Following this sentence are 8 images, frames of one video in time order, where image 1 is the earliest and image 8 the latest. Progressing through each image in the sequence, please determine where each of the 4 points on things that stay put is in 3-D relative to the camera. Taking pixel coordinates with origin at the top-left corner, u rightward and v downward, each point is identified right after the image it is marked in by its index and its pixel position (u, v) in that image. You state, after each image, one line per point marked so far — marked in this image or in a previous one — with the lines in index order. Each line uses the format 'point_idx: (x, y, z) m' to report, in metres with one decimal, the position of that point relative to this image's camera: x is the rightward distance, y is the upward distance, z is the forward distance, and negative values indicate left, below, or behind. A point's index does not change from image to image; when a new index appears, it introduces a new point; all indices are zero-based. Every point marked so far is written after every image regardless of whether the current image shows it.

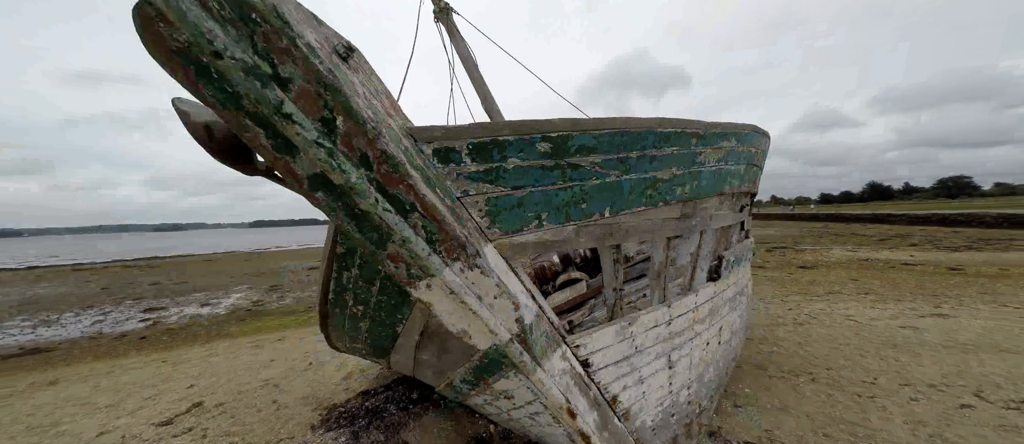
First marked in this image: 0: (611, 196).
0: (+0.5, +0.1, +1.6) m
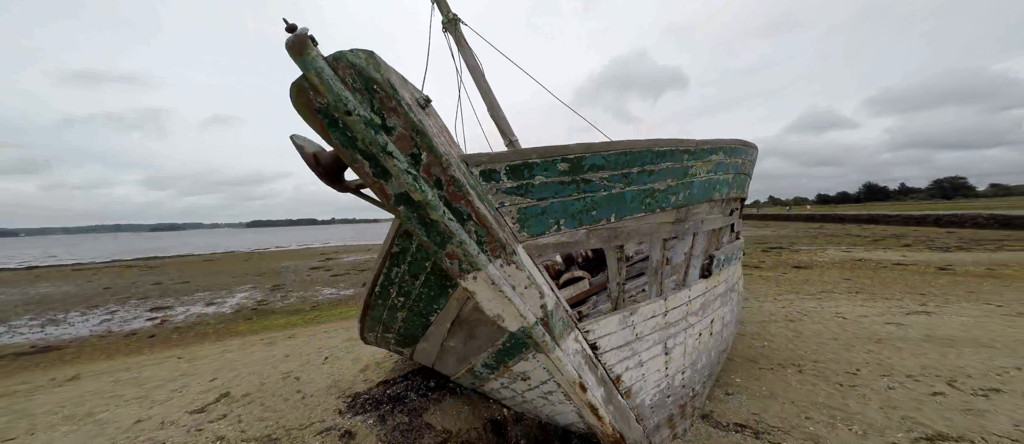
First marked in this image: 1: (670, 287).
0: (+0.6, +0.1, +1.9) m
1: (+1.2, -0.5, +2.5) m
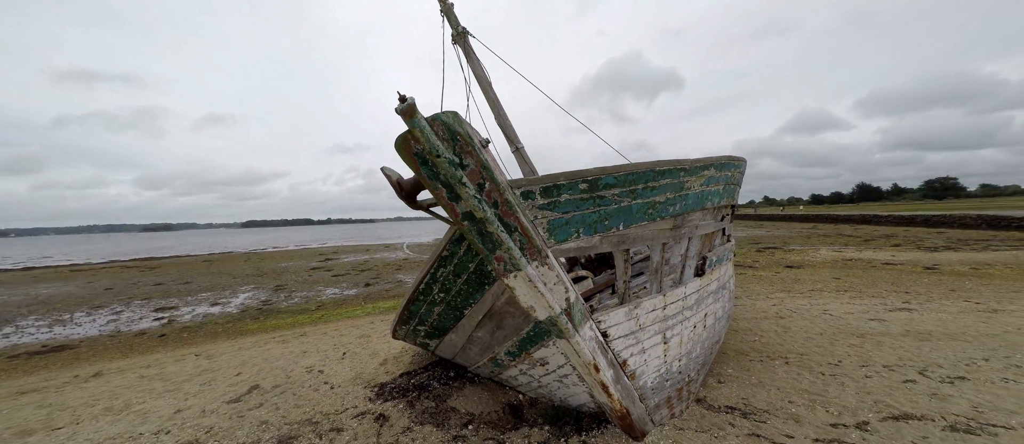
0: (+0.7, 0.0, +2.2) m
1: (+1.3, -0.5, +2.9) m
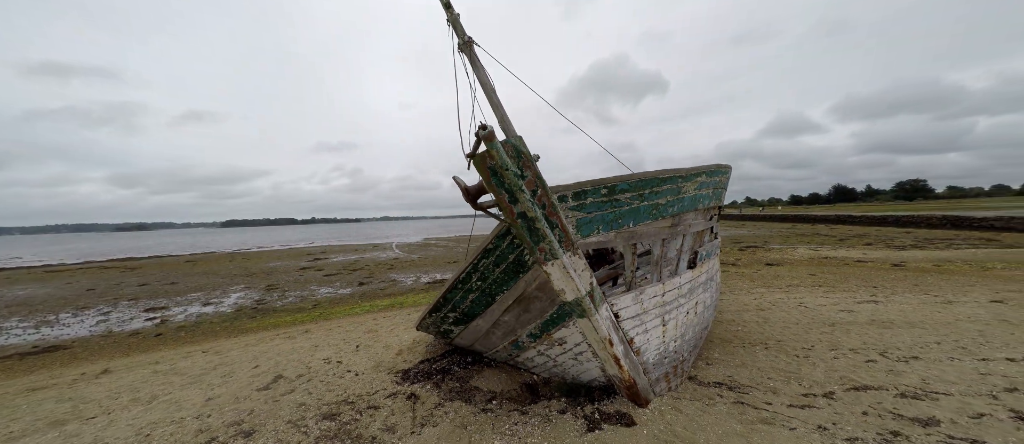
0: (+1.0, +0.1, +2.7) m
1: (+1.5, -0.5, +3.3) m
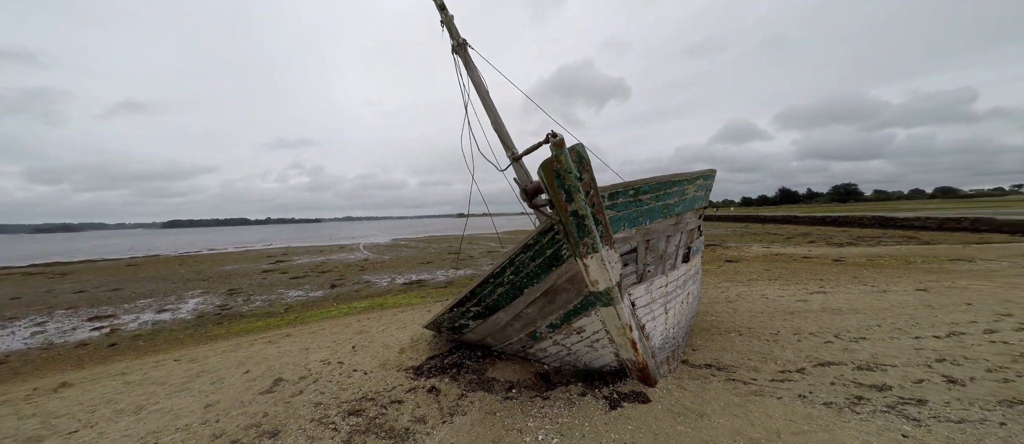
0: (+1.2, +0.1, +3.0) m
1: (+1.7, -0.5, +3.7) m
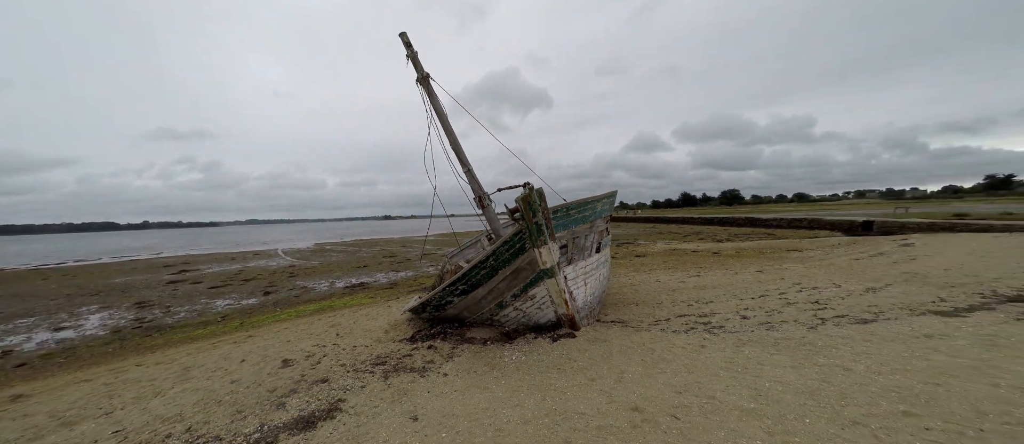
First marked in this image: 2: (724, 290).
0: (+0.9, 0.0, +4.9) m
1: (+1.3, -0.6, +5.7) m
2: (+6.2, -2.0, +9.9) m
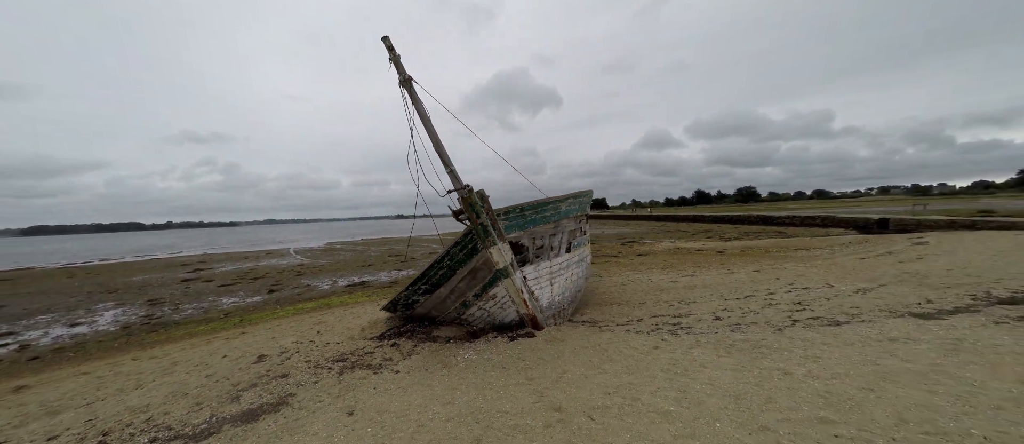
0: (+0.3, 0.0, +5.0) m
1: (+0.7, -0.6, +5.7) m
2: (+5.8, -2.0, +9.8) m
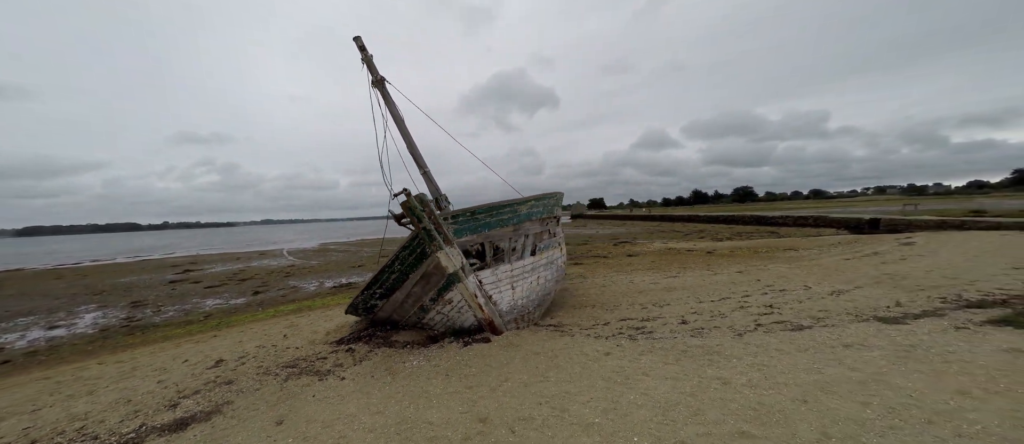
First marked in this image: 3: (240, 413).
0: (-0.4, -0.1, +4.9) m
1: (0.0, -0.6, +5.7) m
2: (+5.1, -2.0, +9.8) m
3: (-2.8, -2.0, +3.5) m
